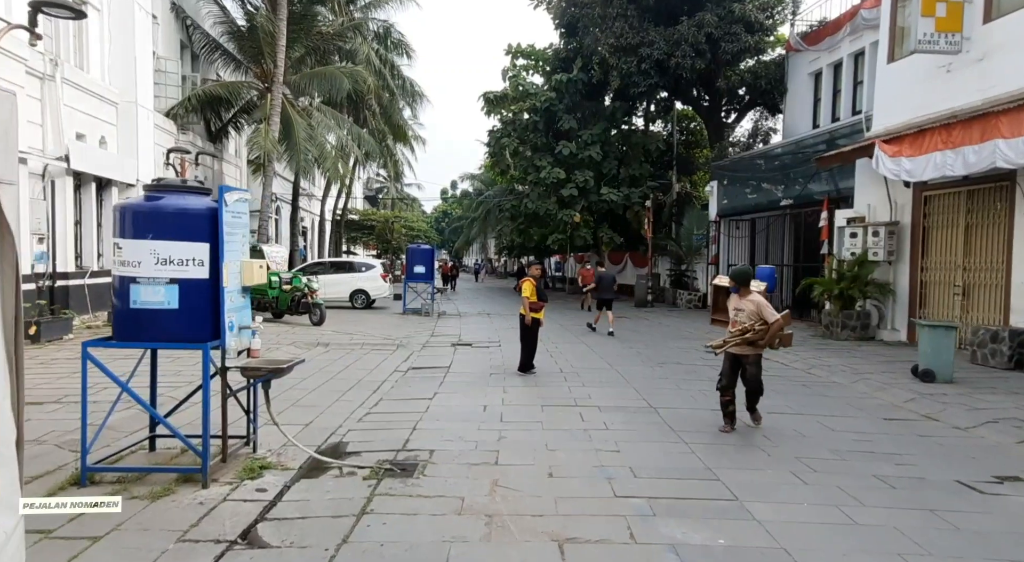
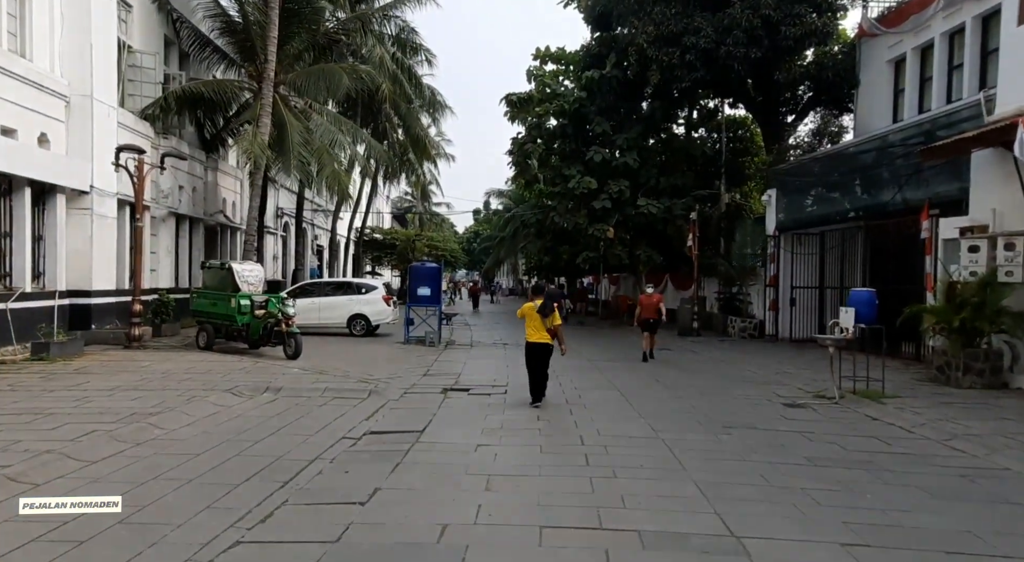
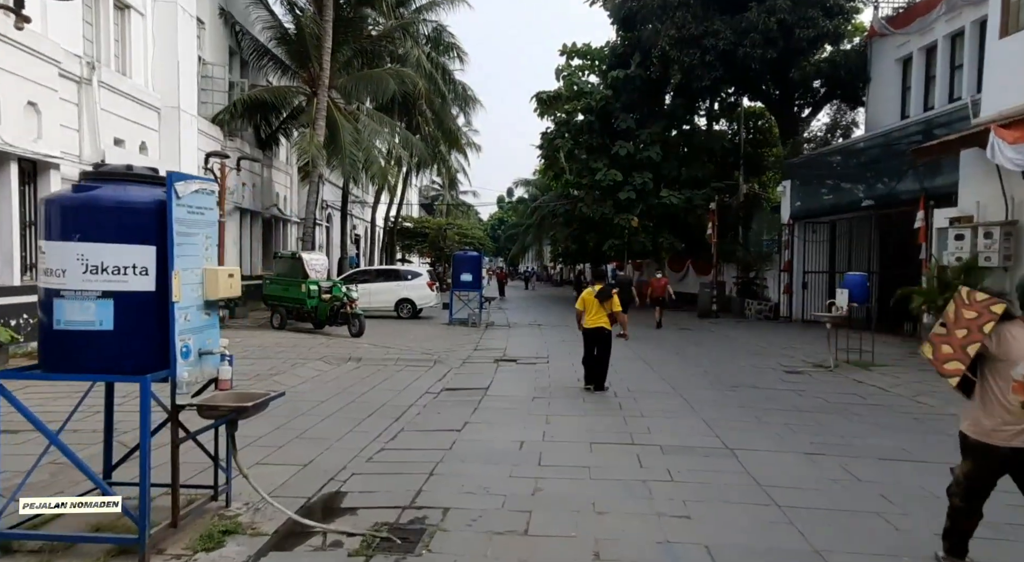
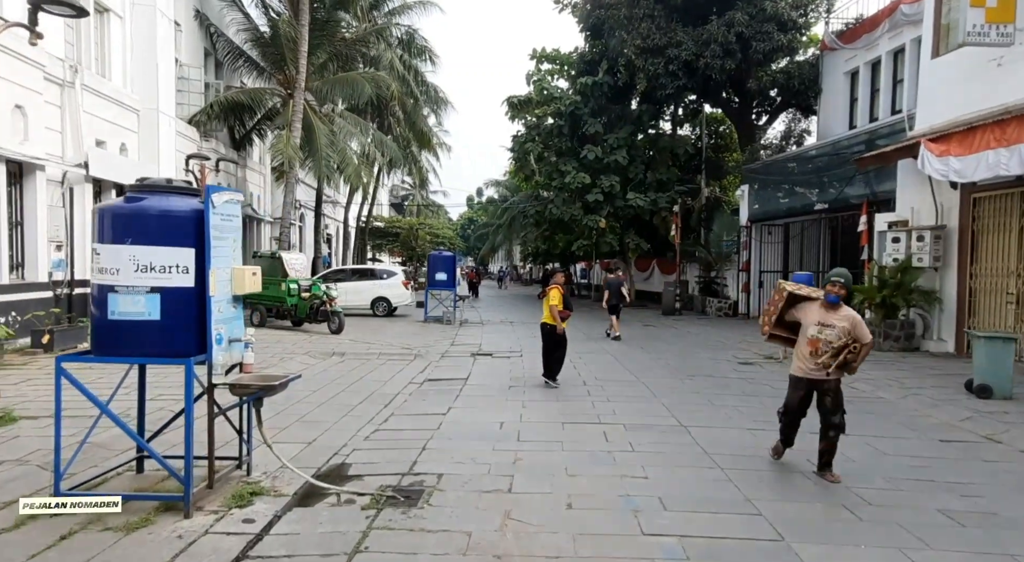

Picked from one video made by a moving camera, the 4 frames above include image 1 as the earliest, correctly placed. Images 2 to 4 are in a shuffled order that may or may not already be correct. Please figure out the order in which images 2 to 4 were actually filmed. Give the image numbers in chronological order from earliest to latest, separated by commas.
4, 3, 2
